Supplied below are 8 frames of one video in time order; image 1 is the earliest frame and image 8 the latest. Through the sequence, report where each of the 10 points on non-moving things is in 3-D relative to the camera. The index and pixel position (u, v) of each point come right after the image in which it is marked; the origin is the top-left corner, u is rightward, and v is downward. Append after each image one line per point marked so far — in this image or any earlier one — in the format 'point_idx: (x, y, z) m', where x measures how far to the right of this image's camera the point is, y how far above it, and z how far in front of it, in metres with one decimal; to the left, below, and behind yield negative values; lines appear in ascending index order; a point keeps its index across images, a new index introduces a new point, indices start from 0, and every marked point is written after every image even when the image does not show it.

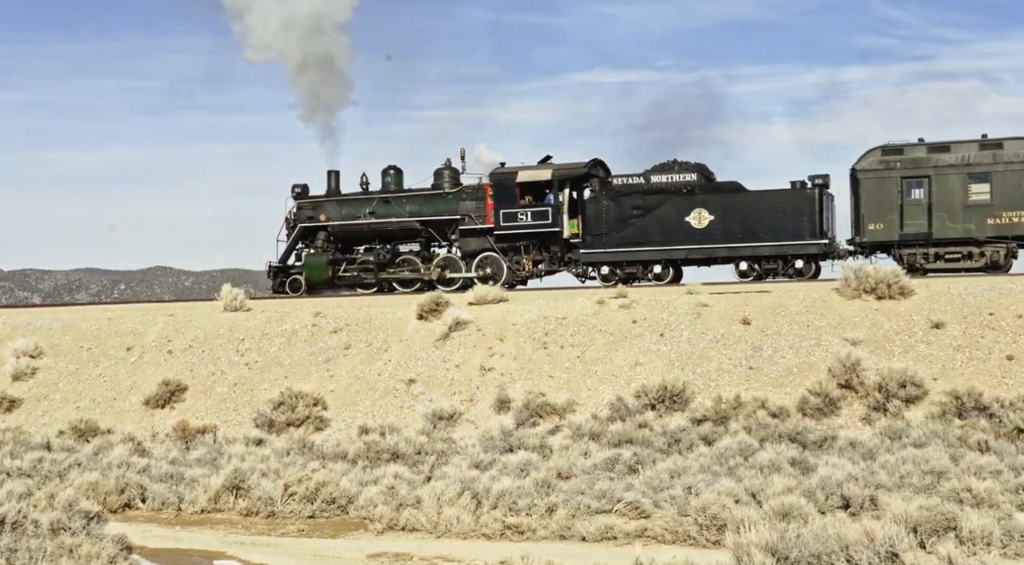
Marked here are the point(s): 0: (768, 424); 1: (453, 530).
0: (+4.1, -2.4, +19.8) m
1: (-0.7, -3.4, +15.8) m
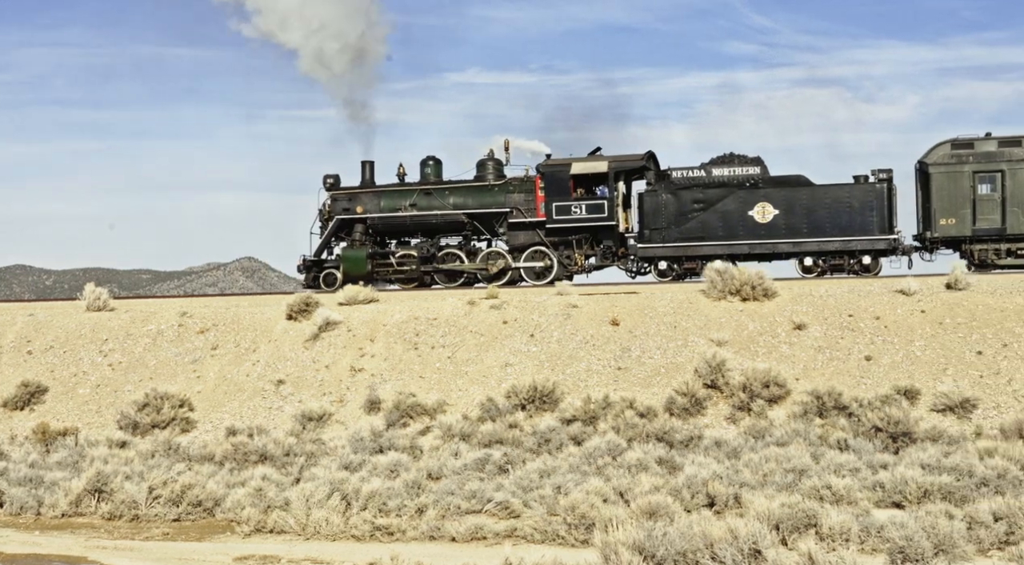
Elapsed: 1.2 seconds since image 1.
0: (+2.0, -2.4, +20.0) m
1: (-2.6, -3.4, +15.7) m
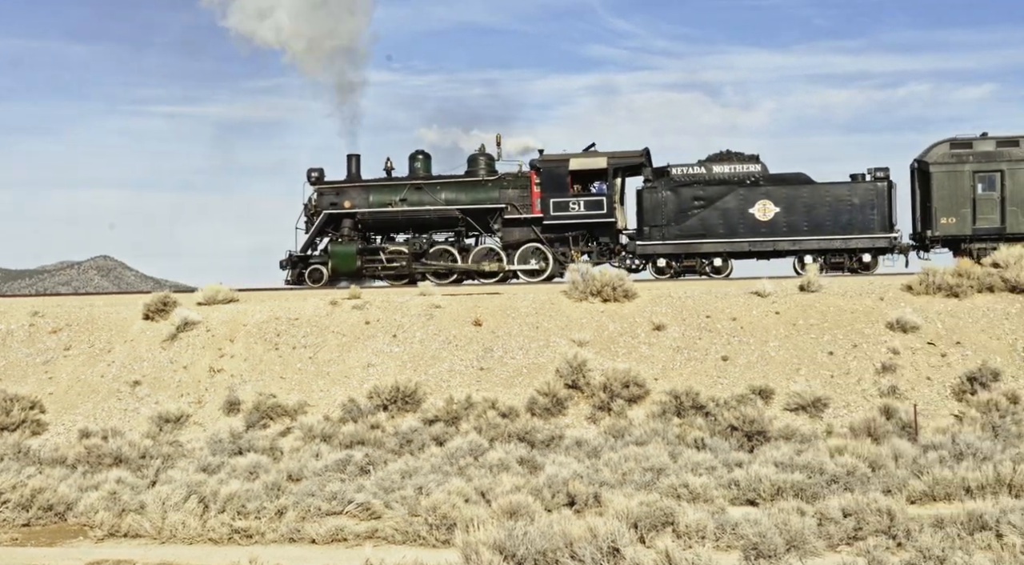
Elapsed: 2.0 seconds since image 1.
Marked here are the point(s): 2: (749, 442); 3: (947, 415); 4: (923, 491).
0: (-0.3, -2.4, +20.1) m
1: (-4.5, -3.4, +15.4) m
2: (+4.0, -2.7, +19.5) m
3: (+7.8, -2.4, +20.6) m
4: (+5.8, -3.0, +16.1) m
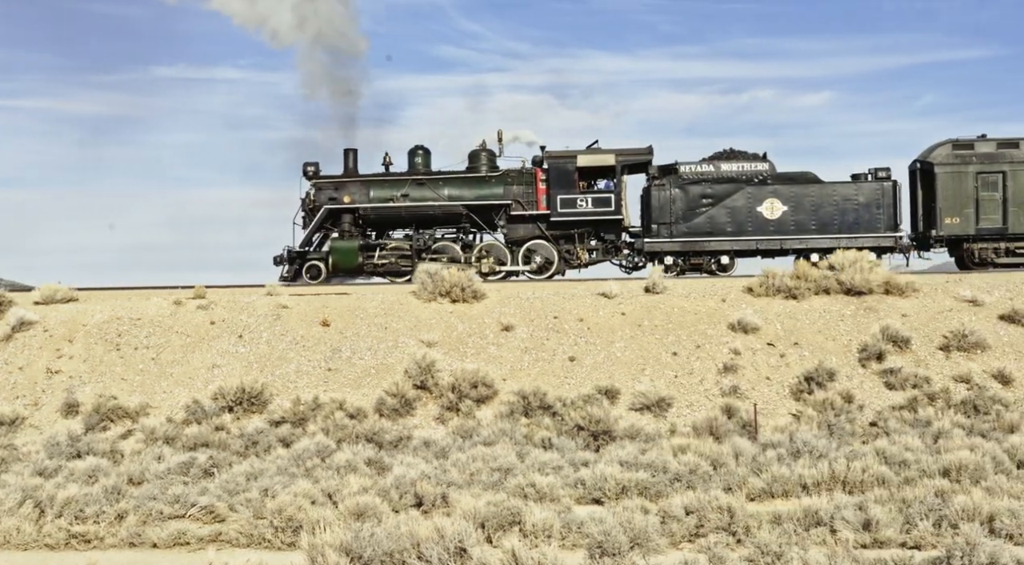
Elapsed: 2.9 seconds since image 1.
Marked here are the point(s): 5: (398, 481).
0: (-2.8, -2.4, +20.0) m
1: (-6.6, -3.4, +14.9) m
2: (+1.5, -2.8, +19.9) m
3: (+5.1, -2.5, +21.3) m
4: (+3.7, -3.0, +16.7) m
5: (-1.7, -2.9, +17.1) m
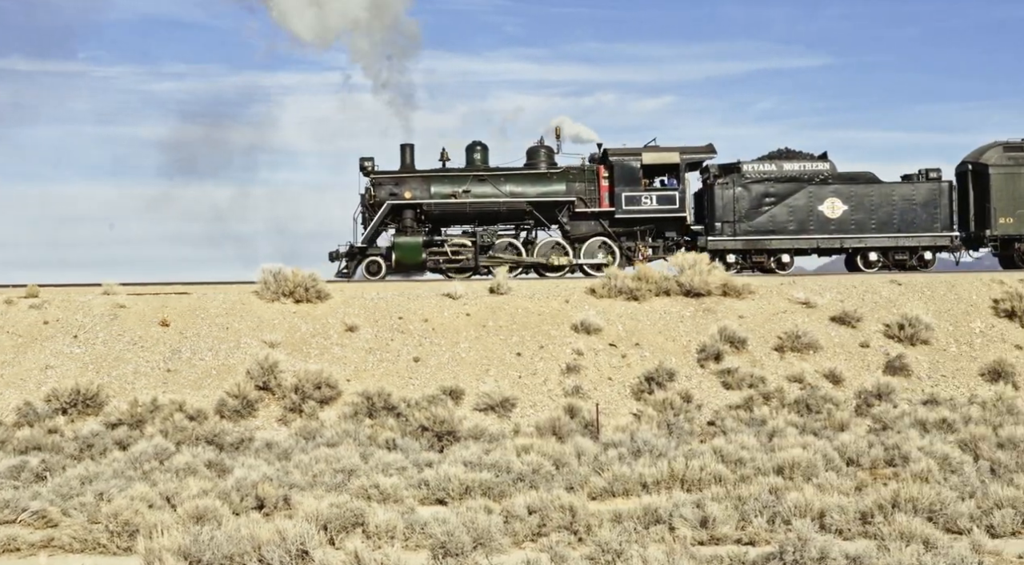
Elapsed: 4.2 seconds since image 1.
0: (-5.5, -2.4, +19.7) m
1: (-8.6, -3.3, +14.2) m
2: (-1.3, -2.8, +20.2) m
3: (+2.2, -2.5, +22.1) m
4: (+1.3, -3.1, +17.4) m
5: (-4.0, -2.9, +17.0) m
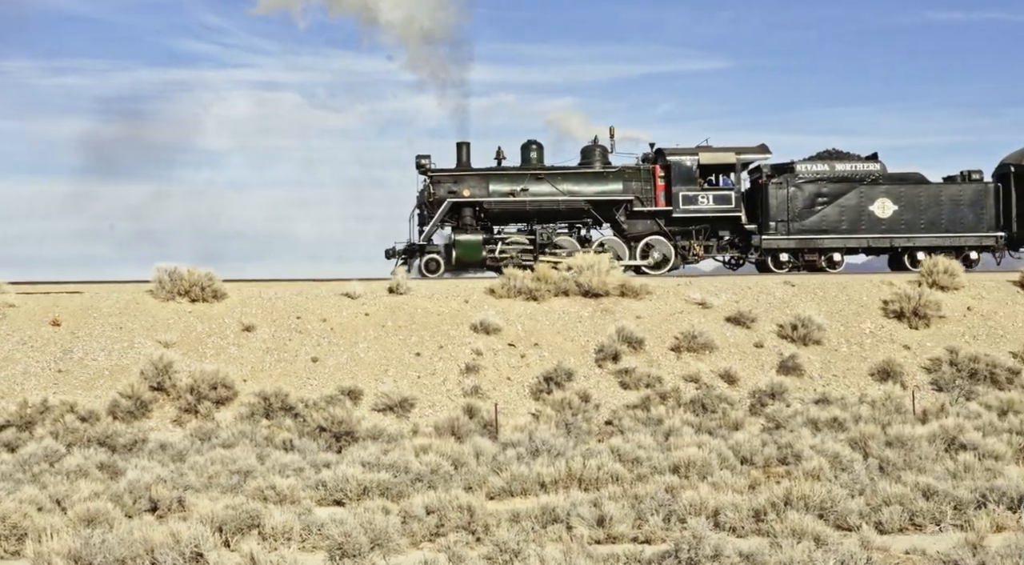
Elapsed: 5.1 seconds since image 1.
0: (-7.3, -2.4, +19.4) m
1: (-9.8, -3.3, +13.7) m
2: (-3.1, -2.8, +20.3) m
3: (+0.2, -2.5, +22.5) m
4: (-0.2, -3.1, +17.7) m
5: (-5.5, -2.9, +16.8) m
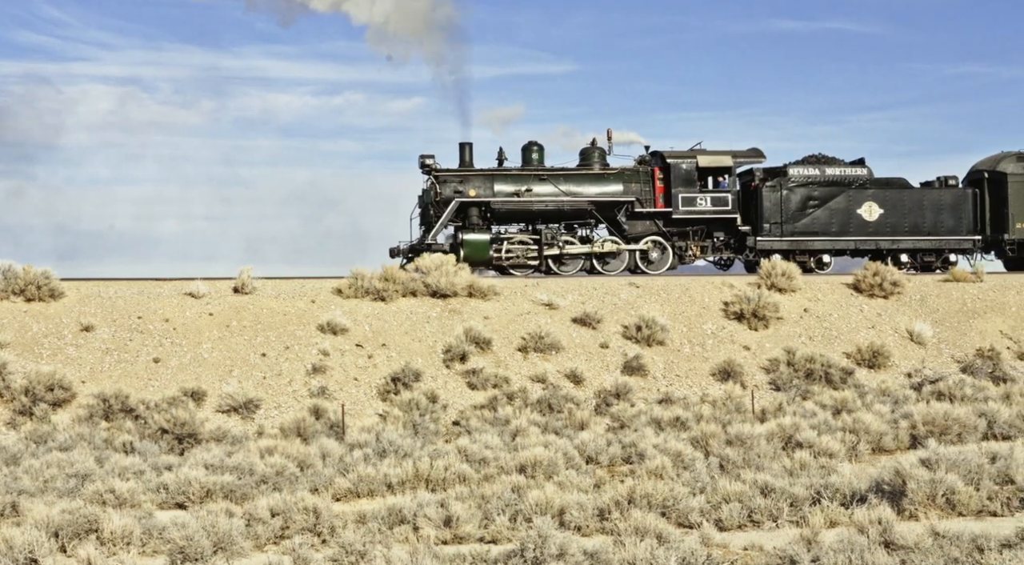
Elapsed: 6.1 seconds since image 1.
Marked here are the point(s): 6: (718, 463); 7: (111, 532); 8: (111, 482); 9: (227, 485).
0: (-9.8, -2.4, +18.9) m
1: (-11.6, -3.2, +12.8) m
2: (-5.8, -2.8, +20.2) m
3: (-2.8, -2.6, +22.8) m
4: (-2.6, -3.1, +18.0) m
5: (-7.7, -2.9, +16.5) m
6: (+3.5, -3.1, +19.9) m
7: (-5.3, -3.3, +15.5) m
8: (-6.0, -2.9, +17.4) m
9: (-4.4, -3.0, +17.7) m
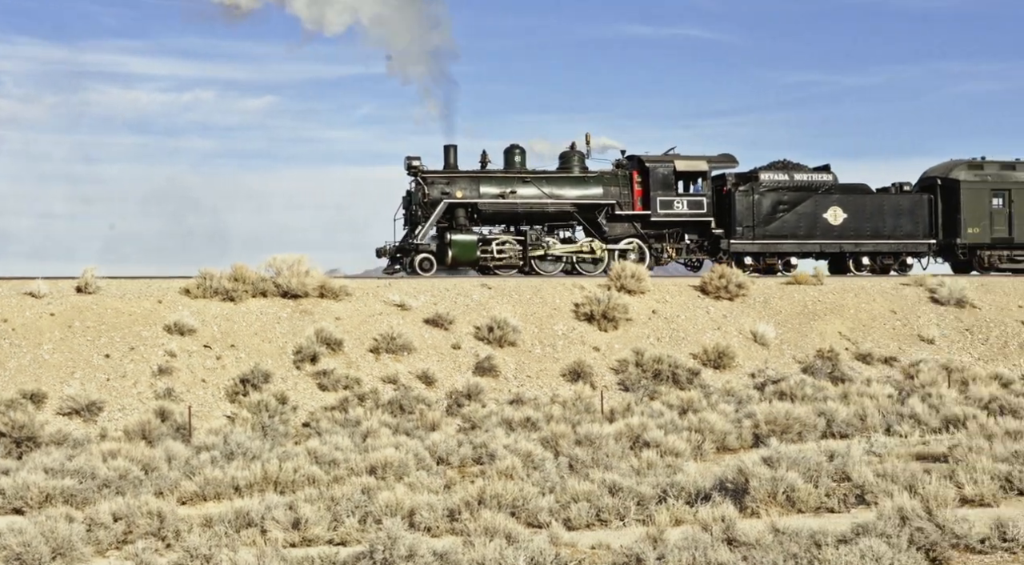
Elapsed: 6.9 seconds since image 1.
0: (-12.2, -2.4, +18.3) m
1: (-13.2, -3.2, +12.0) m
2: (-8.4, -2.8, +20.2) m
3: (-5.8, -2.6, +23.1) m
4: (-5.0, -3.2, +18.4) m
5: (-9.9, -2.9, +16.2) m
6: (+0.8, -3.2, +21.0) m
7: (-7.3, -3.3, +15.5) m
8: (-8.3, -3.0, +17.3) m
9: (-6.7, -3.1, +17.9) m
